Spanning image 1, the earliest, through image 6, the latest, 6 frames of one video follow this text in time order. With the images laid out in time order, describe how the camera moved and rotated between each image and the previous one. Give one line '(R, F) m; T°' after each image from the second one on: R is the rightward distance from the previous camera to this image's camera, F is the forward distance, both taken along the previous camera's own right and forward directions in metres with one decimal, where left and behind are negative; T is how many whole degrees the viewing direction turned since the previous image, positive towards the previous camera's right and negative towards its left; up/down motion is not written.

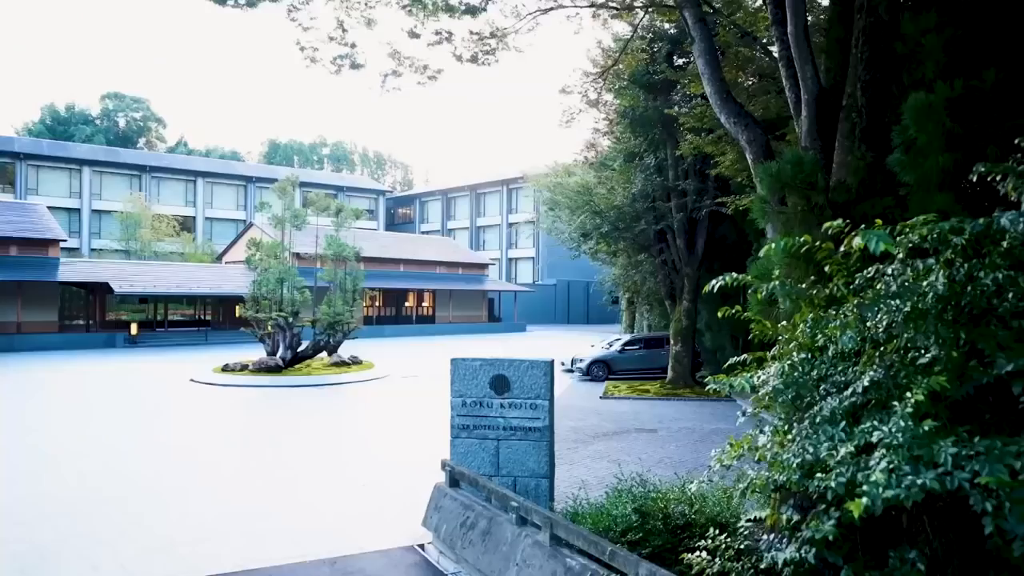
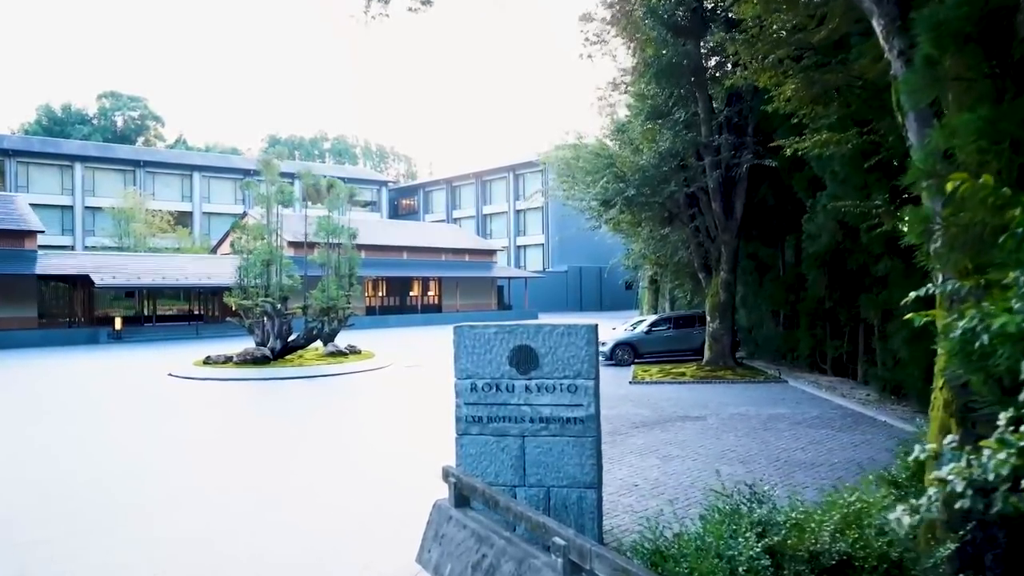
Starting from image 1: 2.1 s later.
(-0.1, +2.2) m; -1°
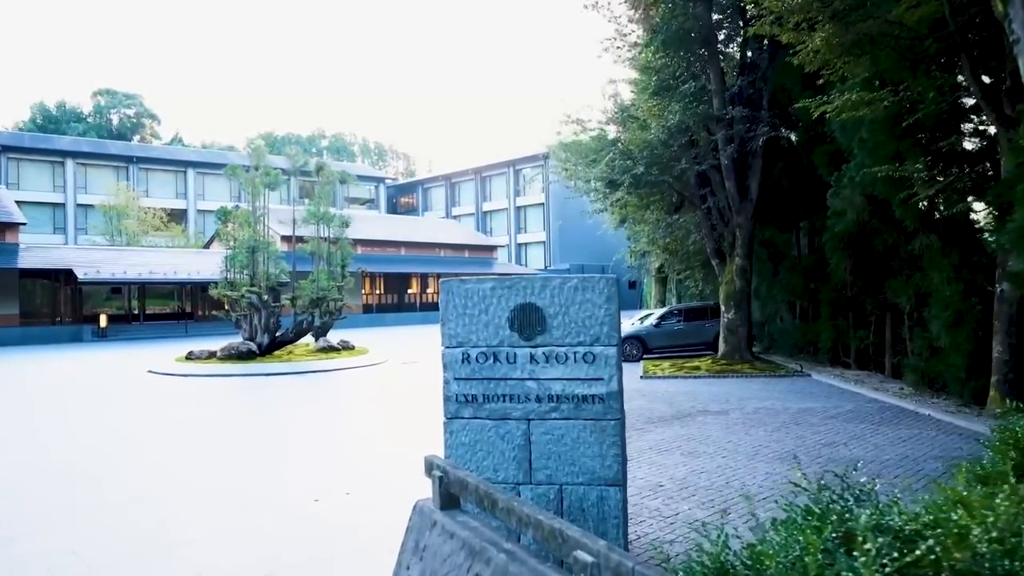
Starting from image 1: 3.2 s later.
(0.0, +1.1) m; 0°
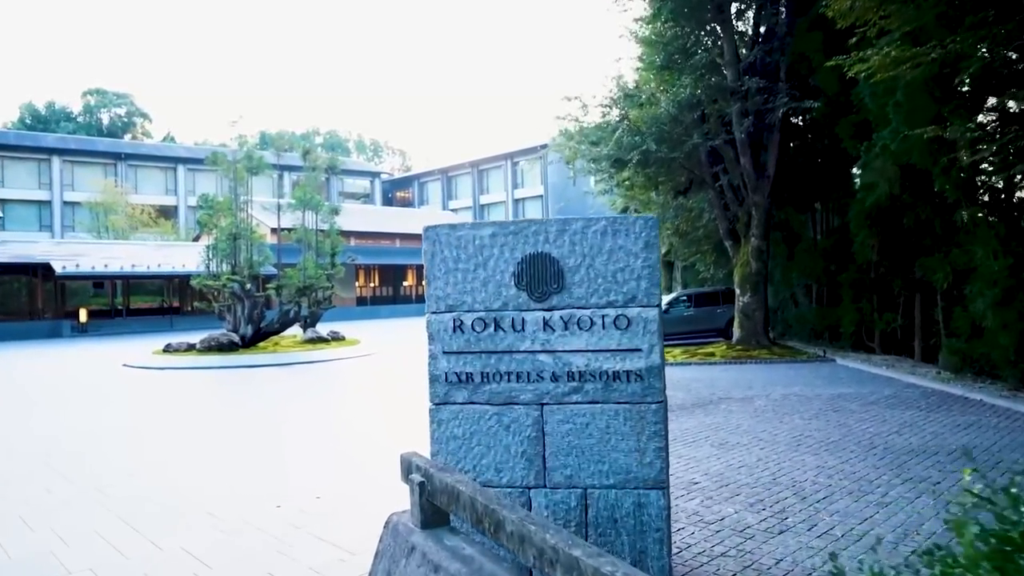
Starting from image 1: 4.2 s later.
(0.0, +1.0) m; 0°
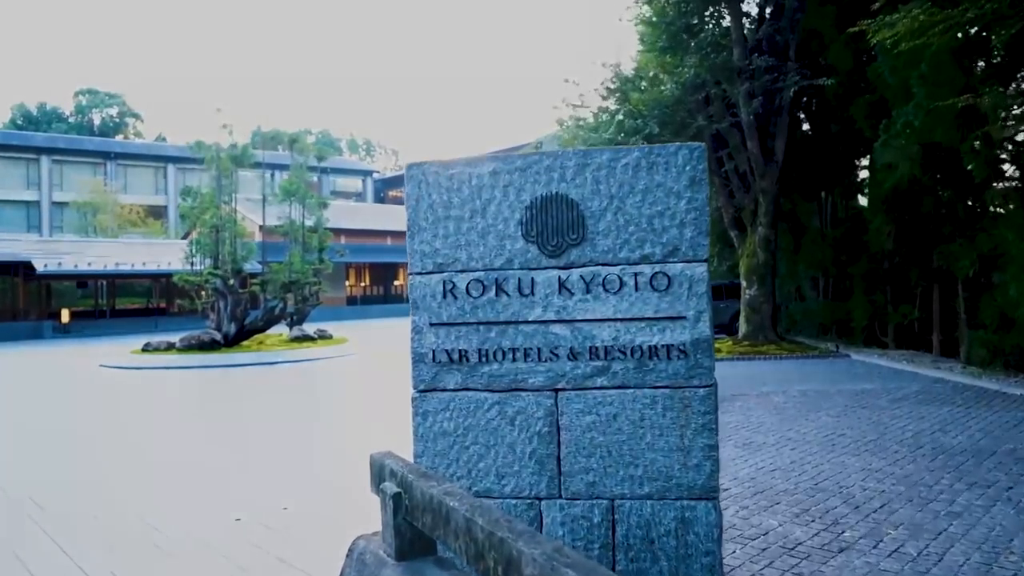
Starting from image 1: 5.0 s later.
(0.0, +0.8) m; 0°
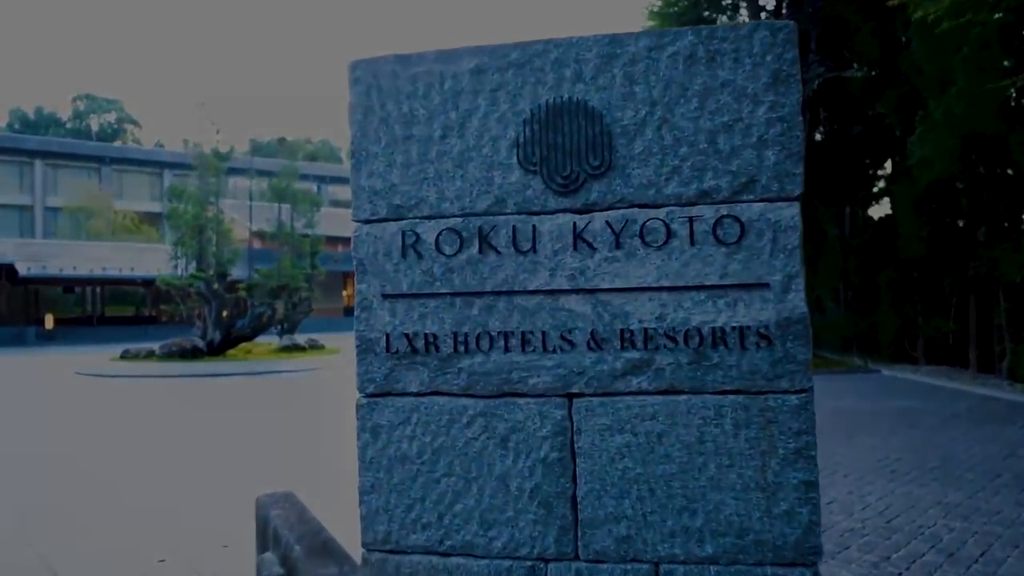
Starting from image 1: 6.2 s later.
(0.0, +0.9) m; 0°
